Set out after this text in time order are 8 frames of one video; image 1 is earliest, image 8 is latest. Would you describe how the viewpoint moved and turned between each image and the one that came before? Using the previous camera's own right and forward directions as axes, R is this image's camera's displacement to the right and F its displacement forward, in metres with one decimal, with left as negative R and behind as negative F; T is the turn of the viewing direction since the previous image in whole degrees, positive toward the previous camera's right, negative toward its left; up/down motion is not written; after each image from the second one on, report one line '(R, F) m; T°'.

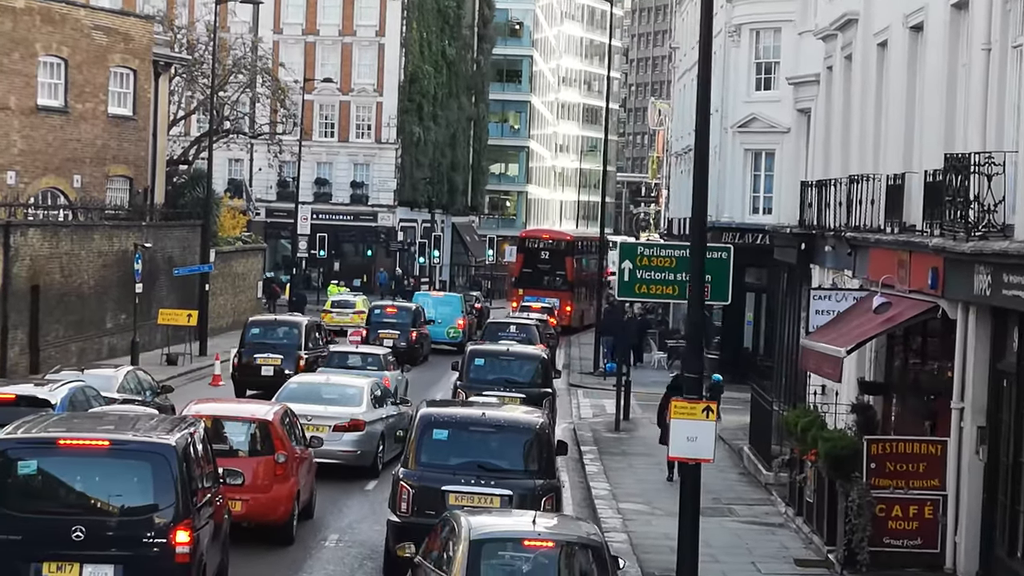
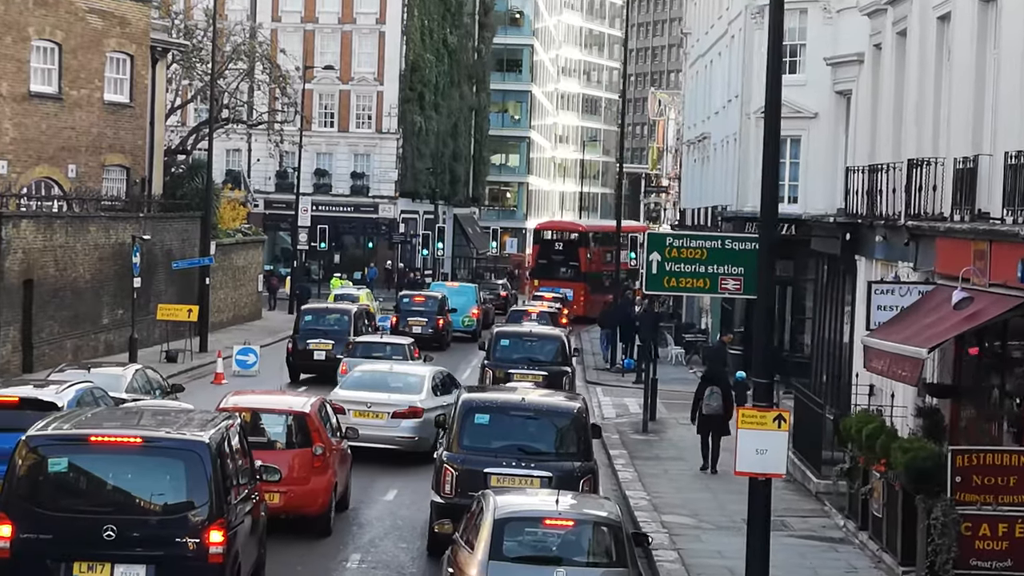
(-0.5, +1.7) m; 0°
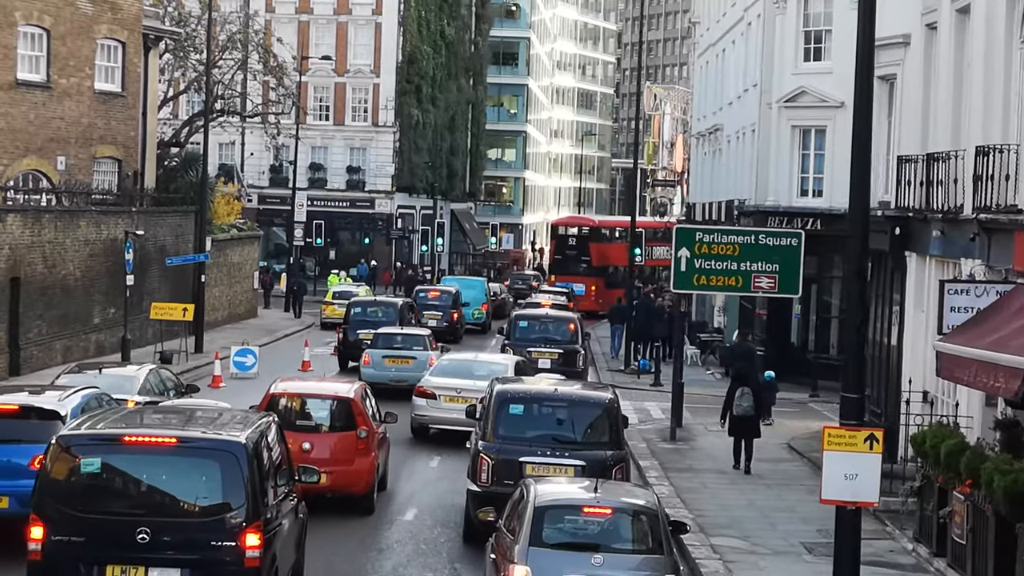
(-0.5, +1.8) m; 0°
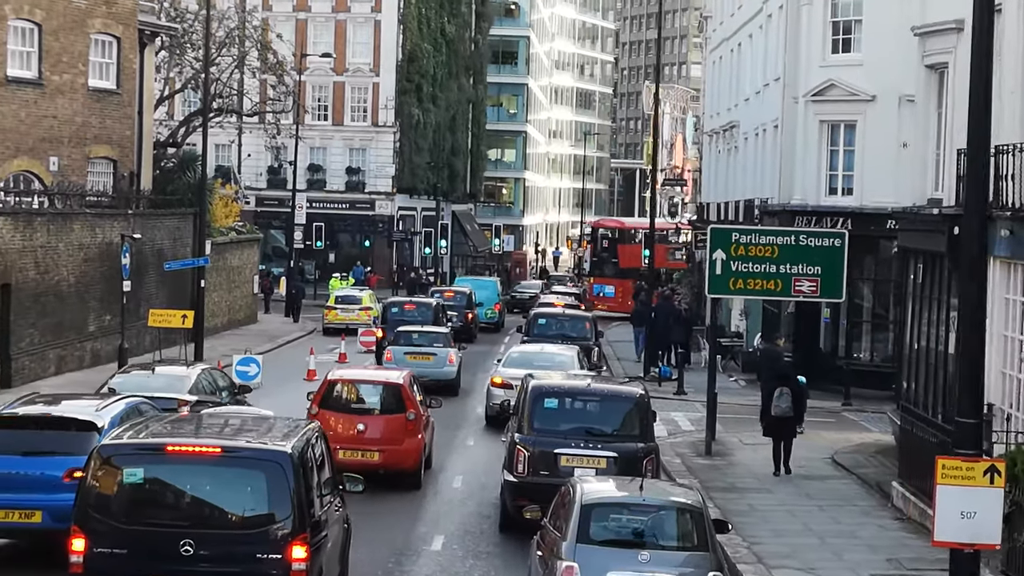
(-0.5, +1.7) m; 0°
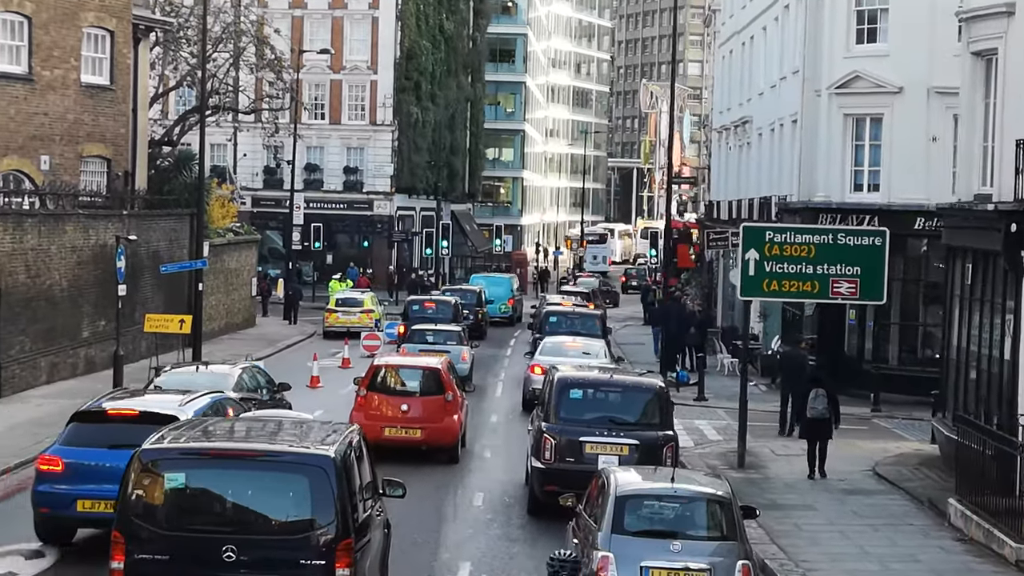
(-0.4, +1.4) m; 0°
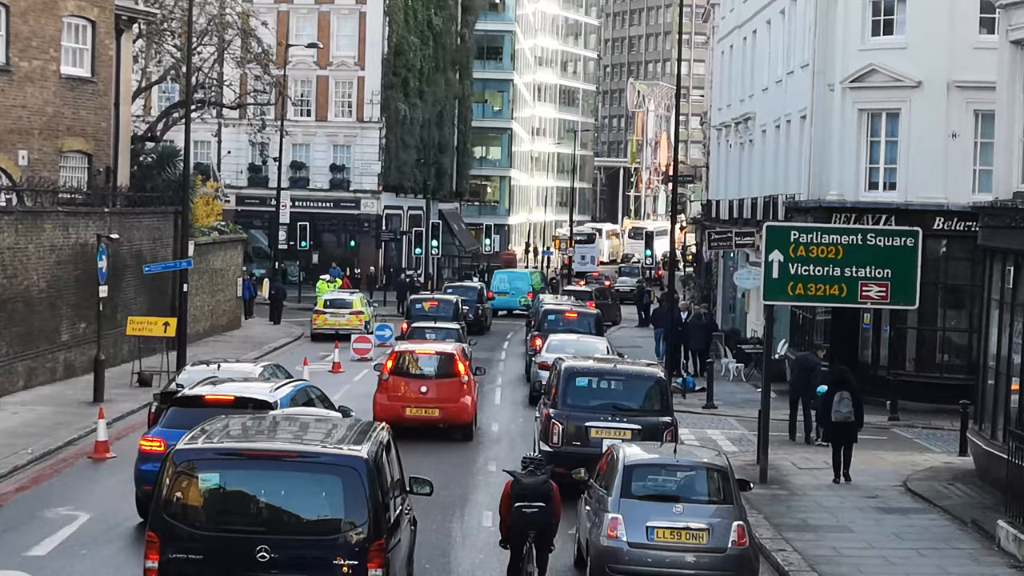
(-0.4, +1.4) m; +1°
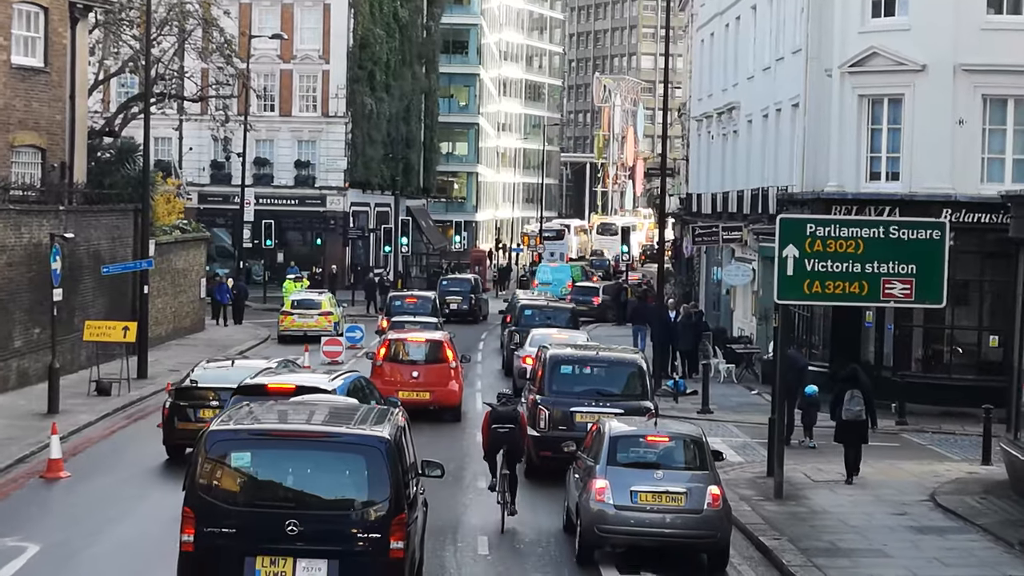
(-0.4, +1.8) m; +1°
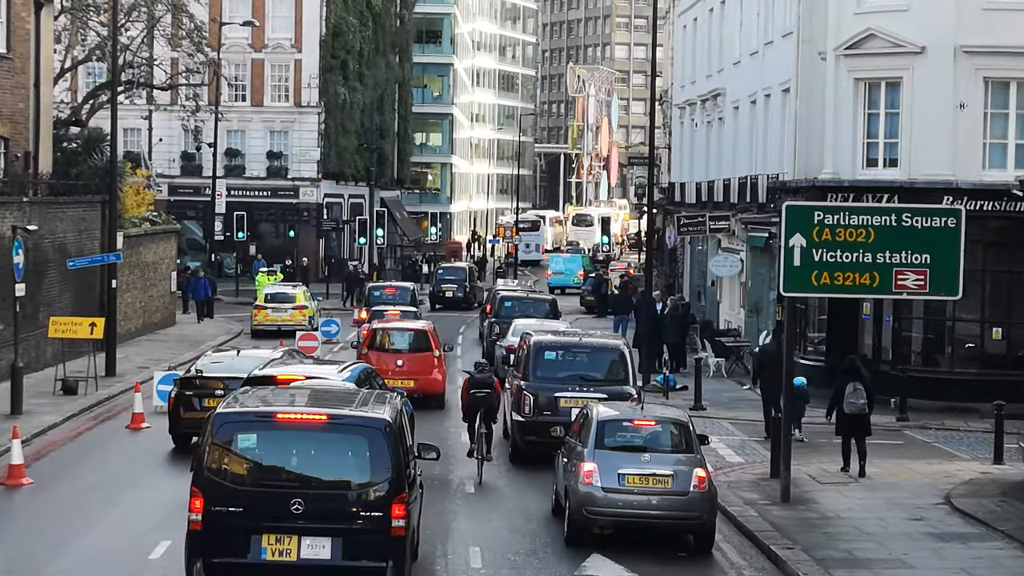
(-0.2, +1.2) m; +1°
